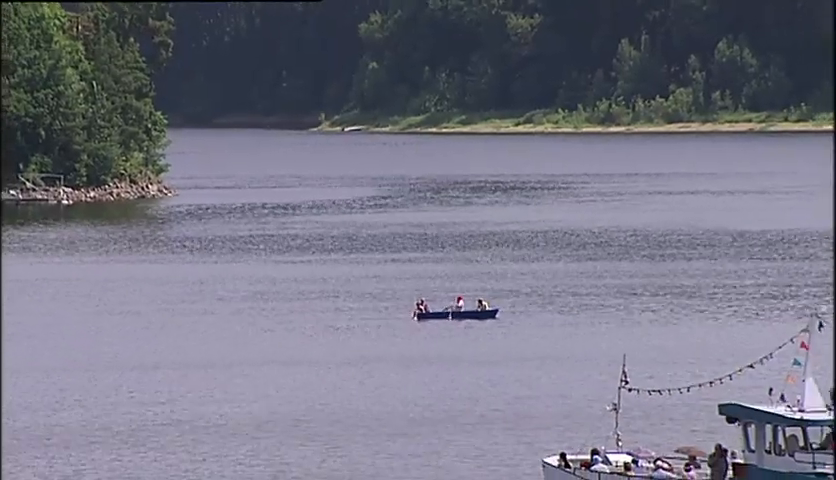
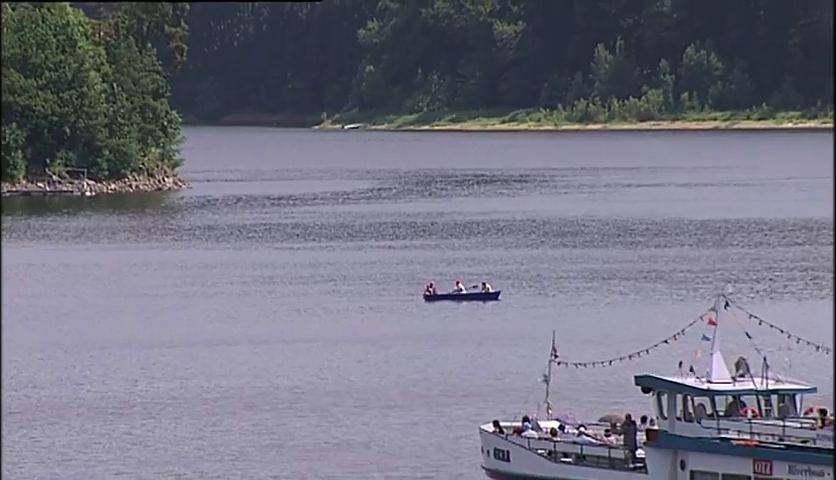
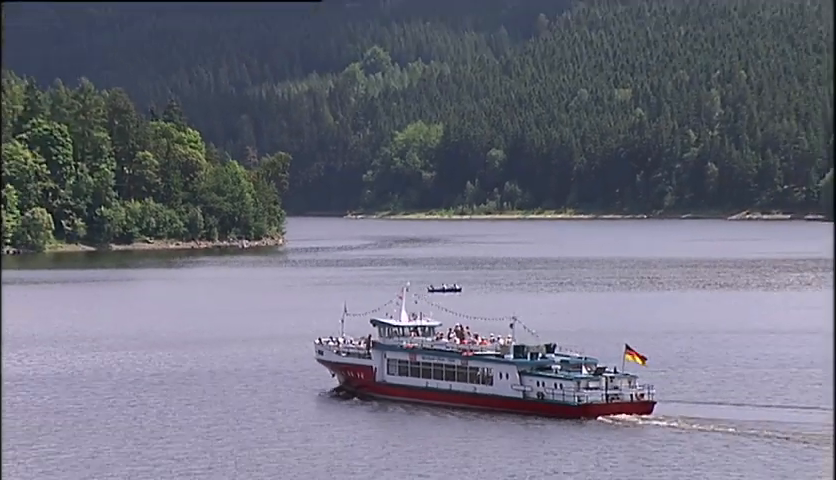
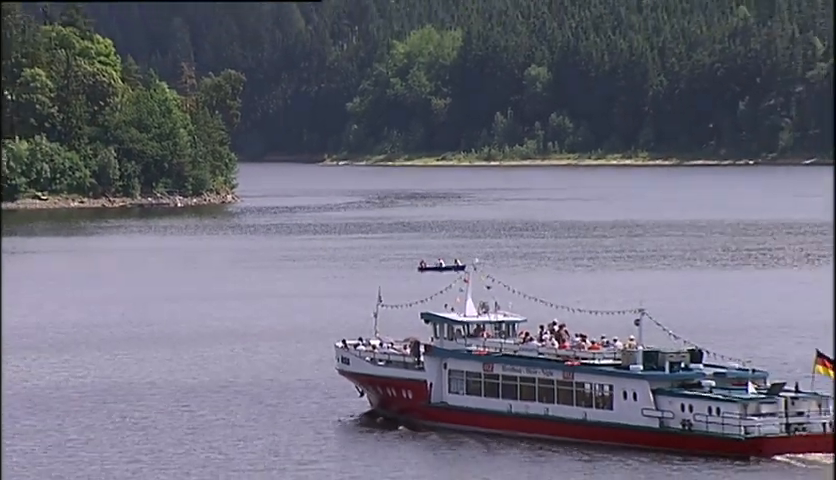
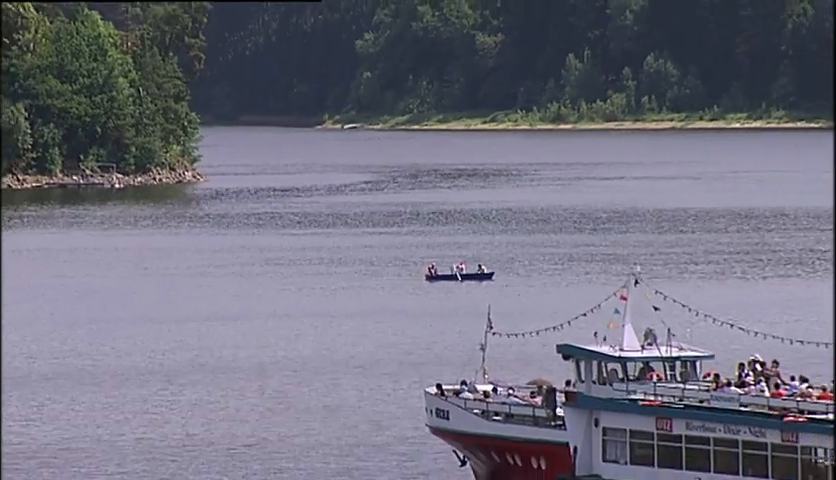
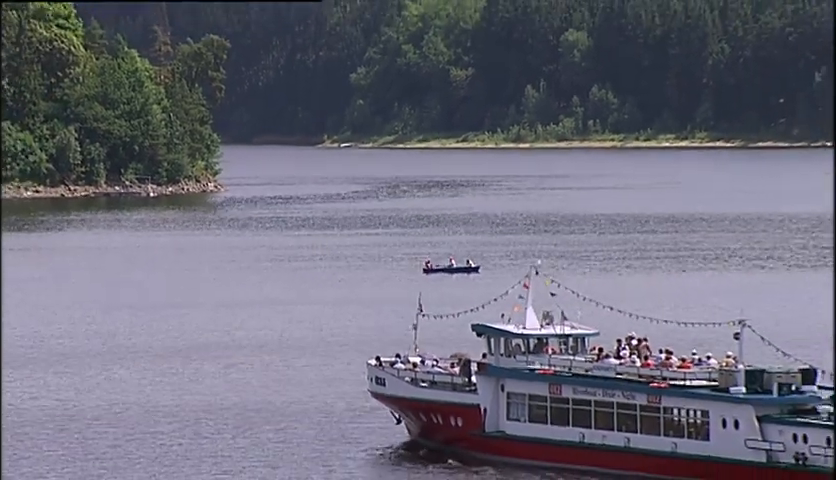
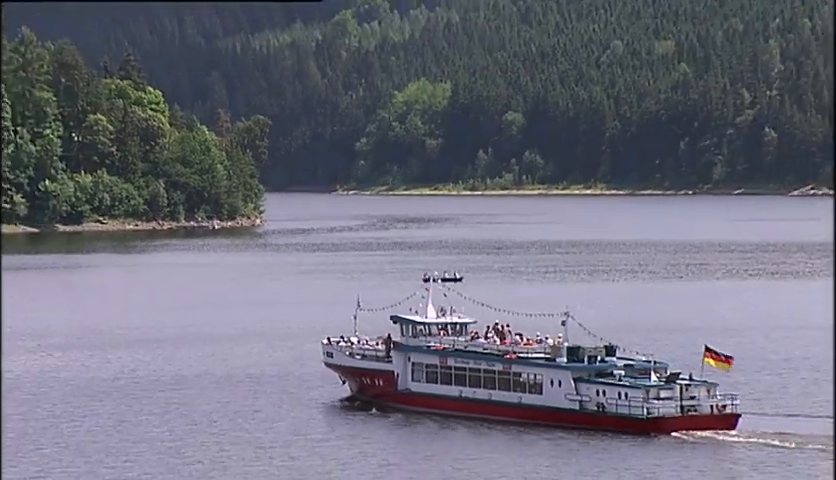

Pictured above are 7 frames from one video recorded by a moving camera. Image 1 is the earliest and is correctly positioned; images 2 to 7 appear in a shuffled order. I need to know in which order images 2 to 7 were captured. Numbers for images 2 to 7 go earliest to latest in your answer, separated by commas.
2, 5, 6, 4, 7, 3
